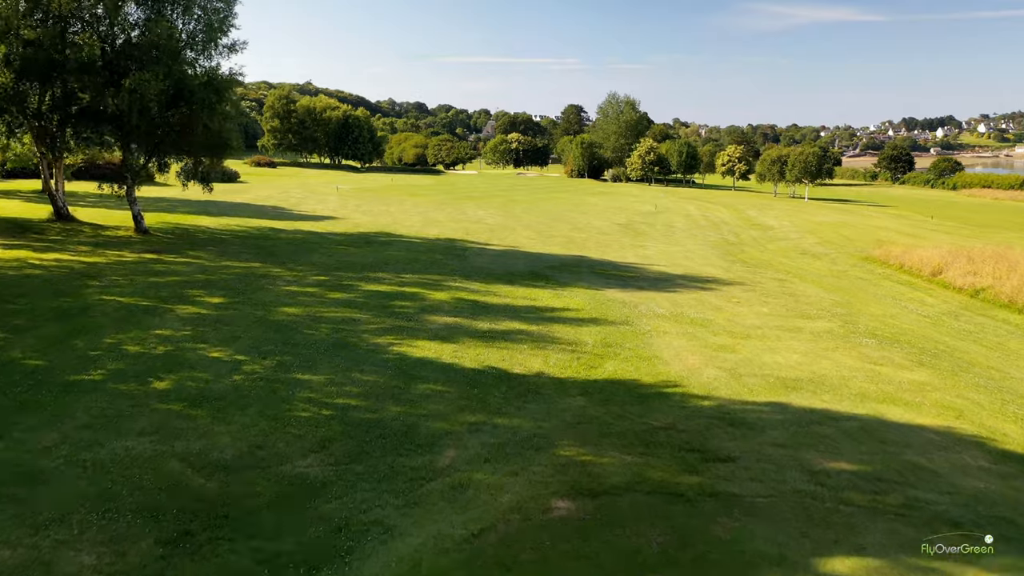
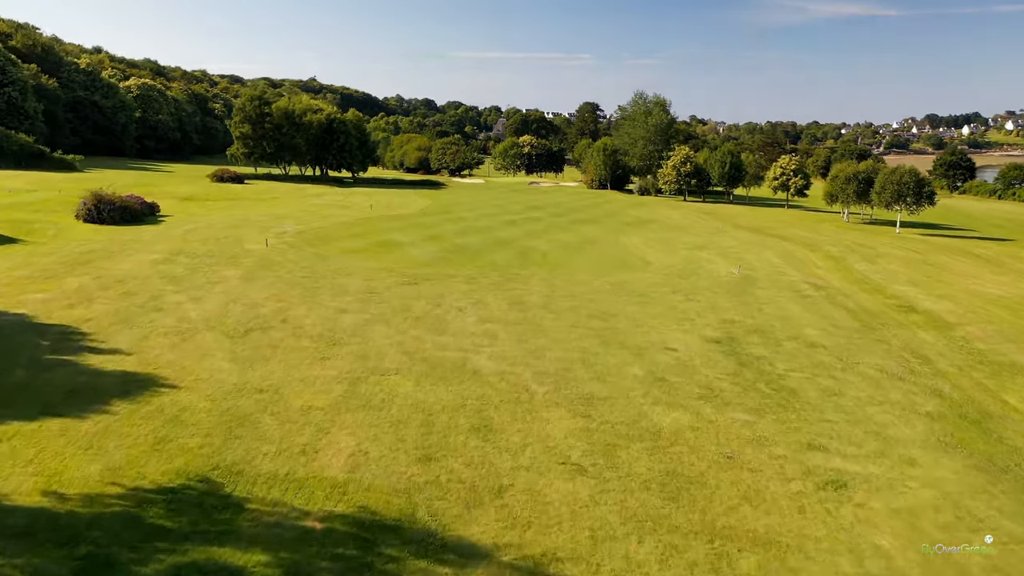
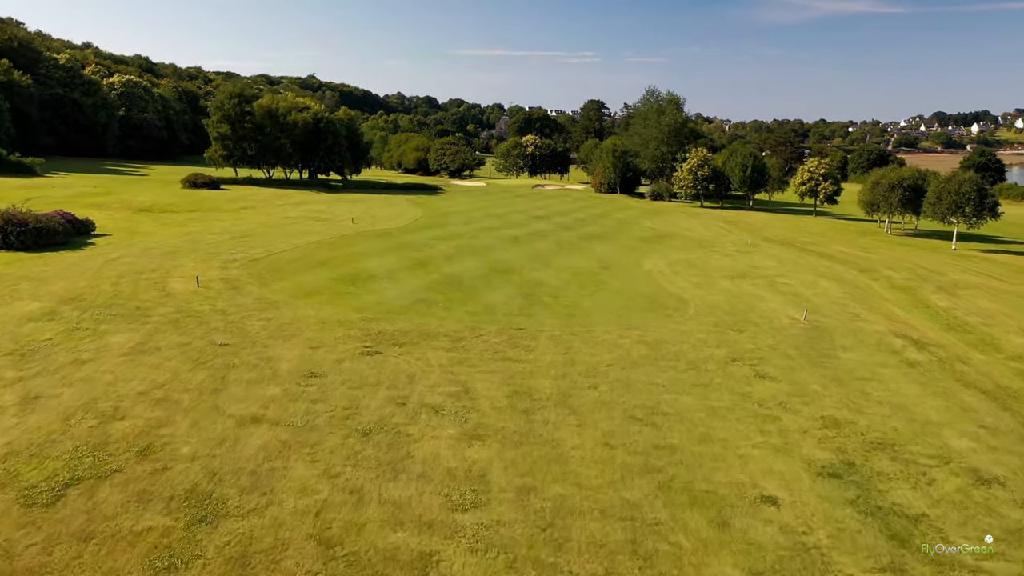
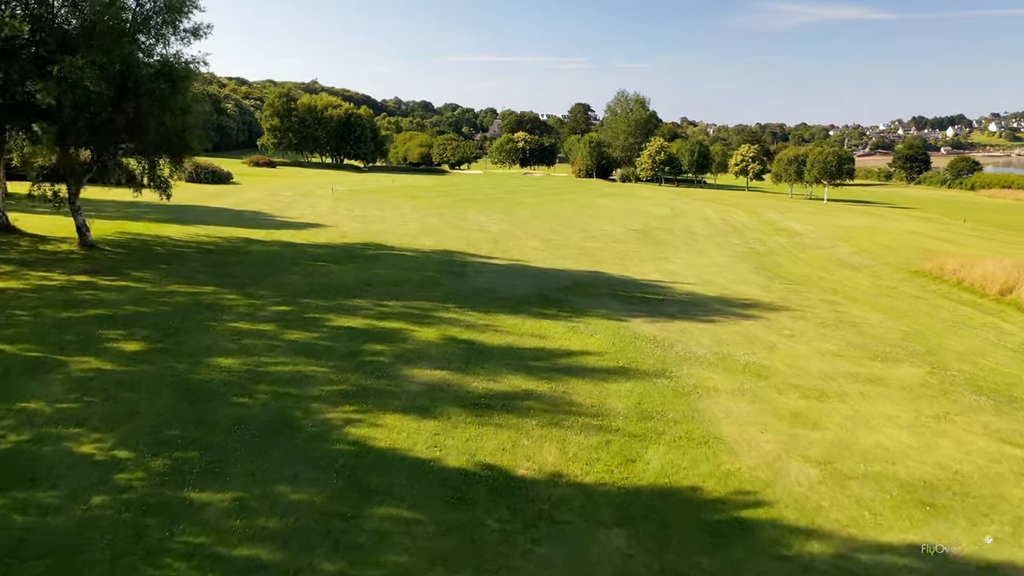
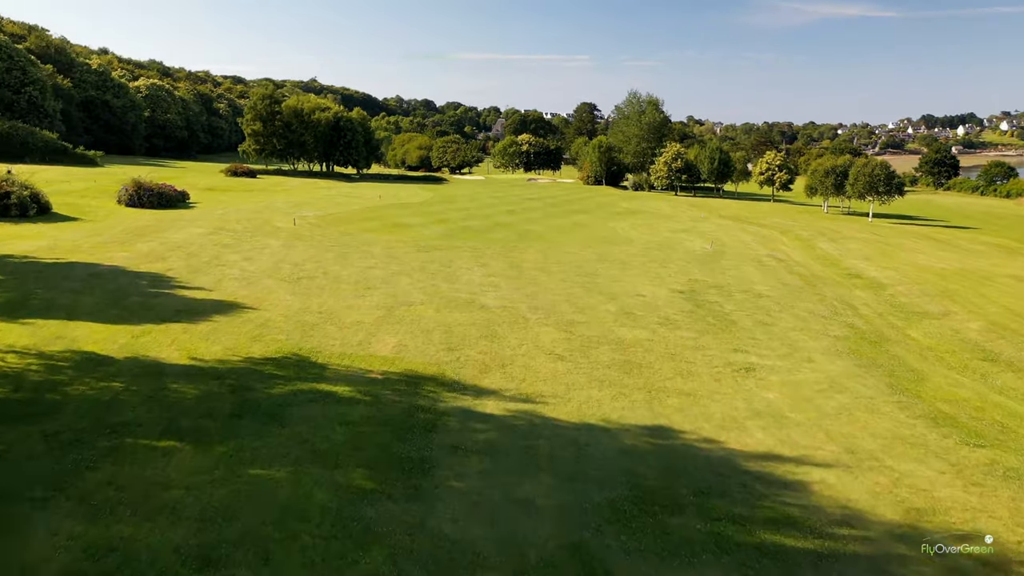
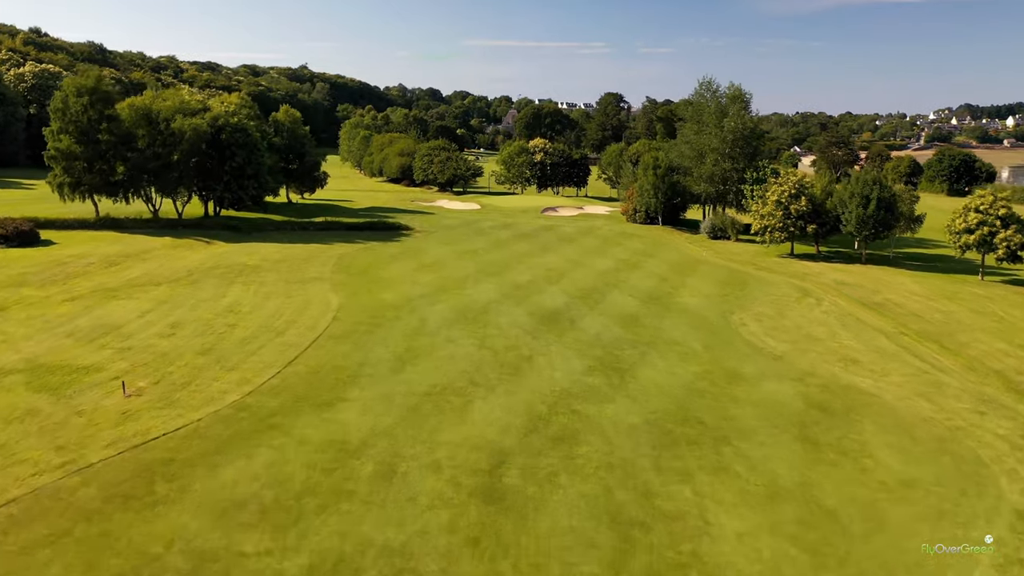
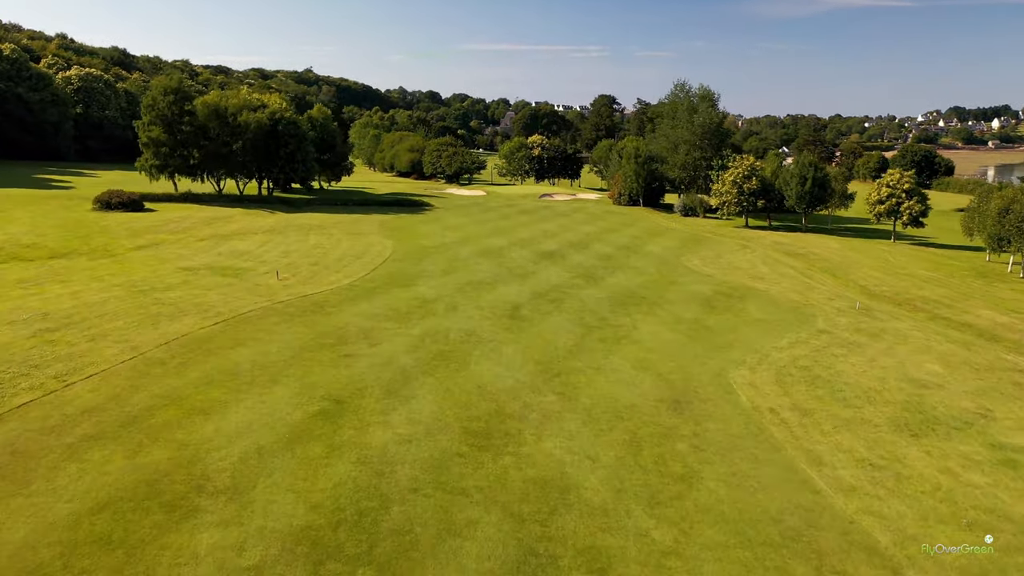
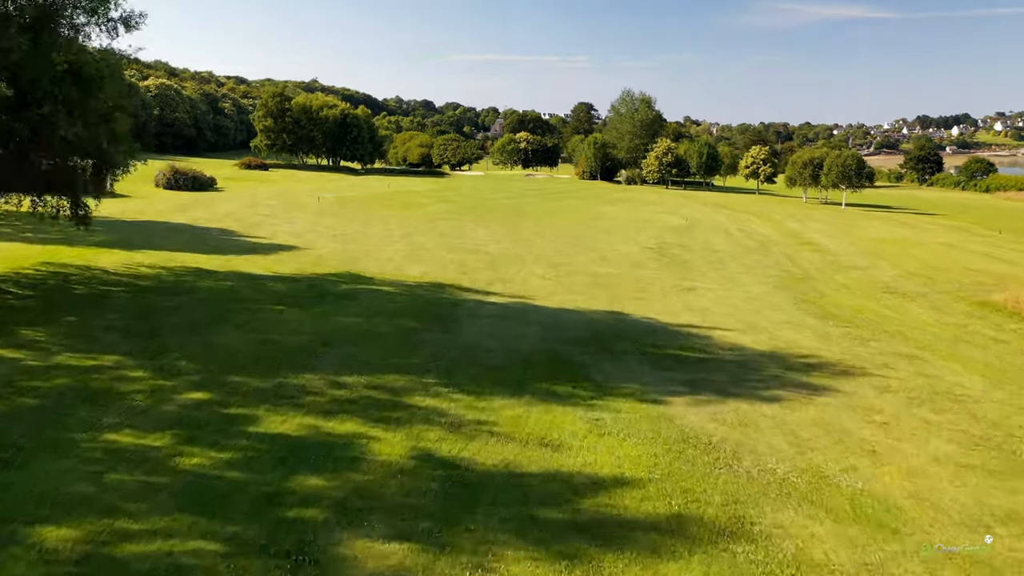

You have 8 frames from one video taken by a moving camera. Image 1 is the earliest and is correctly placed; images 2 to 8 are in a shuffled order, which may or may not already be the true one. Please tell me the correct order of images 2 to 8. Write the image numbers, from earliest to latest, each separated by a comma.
4, 8, 5, 2, 3, 7, 6
